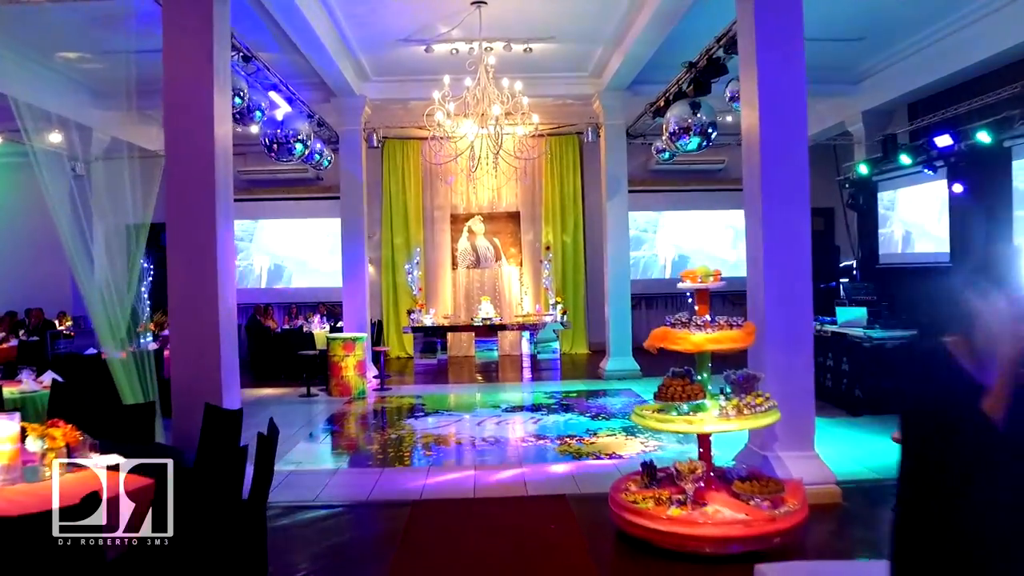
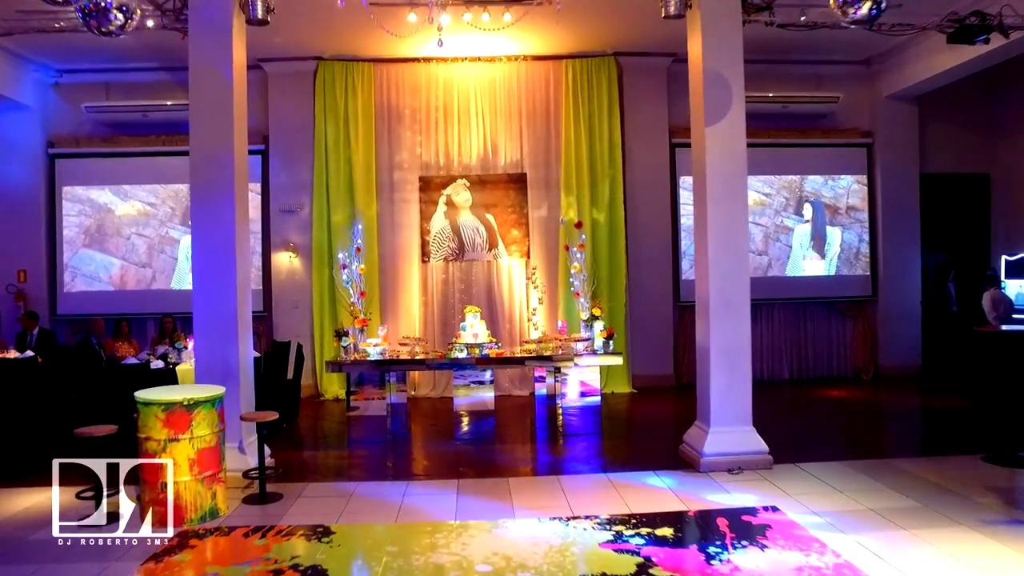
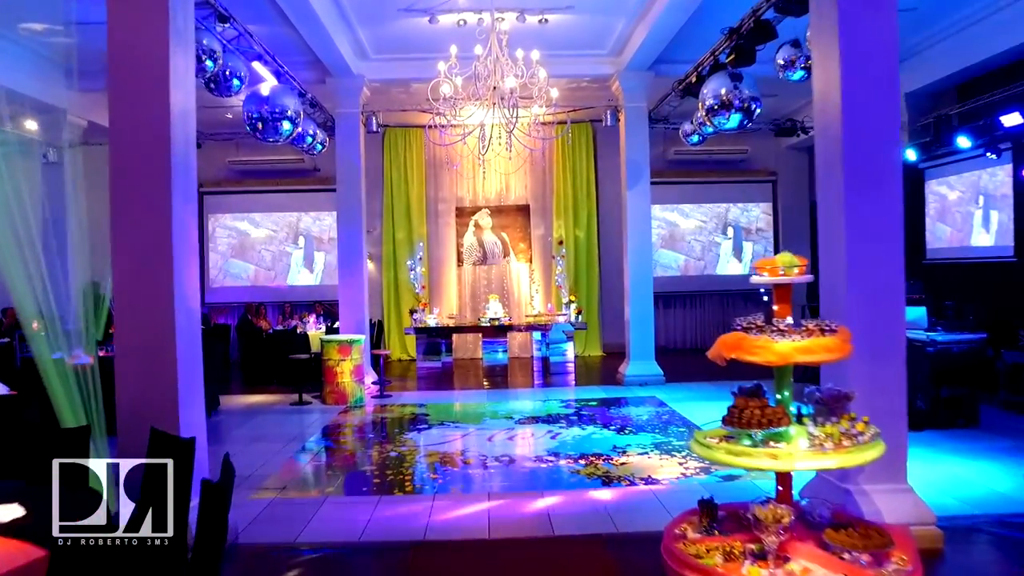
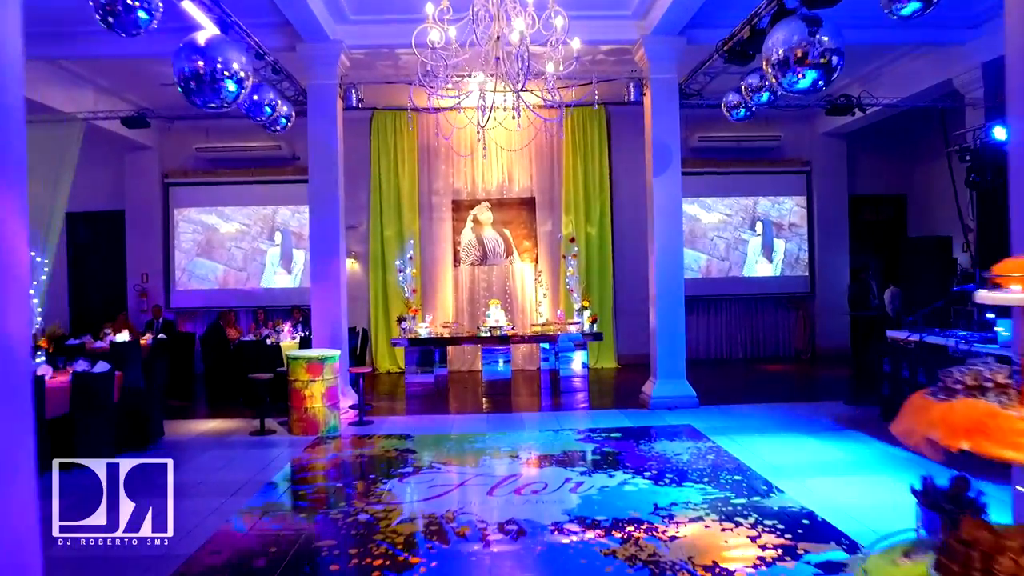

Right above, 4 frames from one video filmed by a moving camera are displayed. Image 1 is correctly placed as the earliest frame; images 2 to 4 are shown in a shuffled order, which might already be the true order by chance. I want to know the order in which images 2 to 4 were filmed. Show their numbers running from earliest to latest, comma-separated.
3, 4, 2
